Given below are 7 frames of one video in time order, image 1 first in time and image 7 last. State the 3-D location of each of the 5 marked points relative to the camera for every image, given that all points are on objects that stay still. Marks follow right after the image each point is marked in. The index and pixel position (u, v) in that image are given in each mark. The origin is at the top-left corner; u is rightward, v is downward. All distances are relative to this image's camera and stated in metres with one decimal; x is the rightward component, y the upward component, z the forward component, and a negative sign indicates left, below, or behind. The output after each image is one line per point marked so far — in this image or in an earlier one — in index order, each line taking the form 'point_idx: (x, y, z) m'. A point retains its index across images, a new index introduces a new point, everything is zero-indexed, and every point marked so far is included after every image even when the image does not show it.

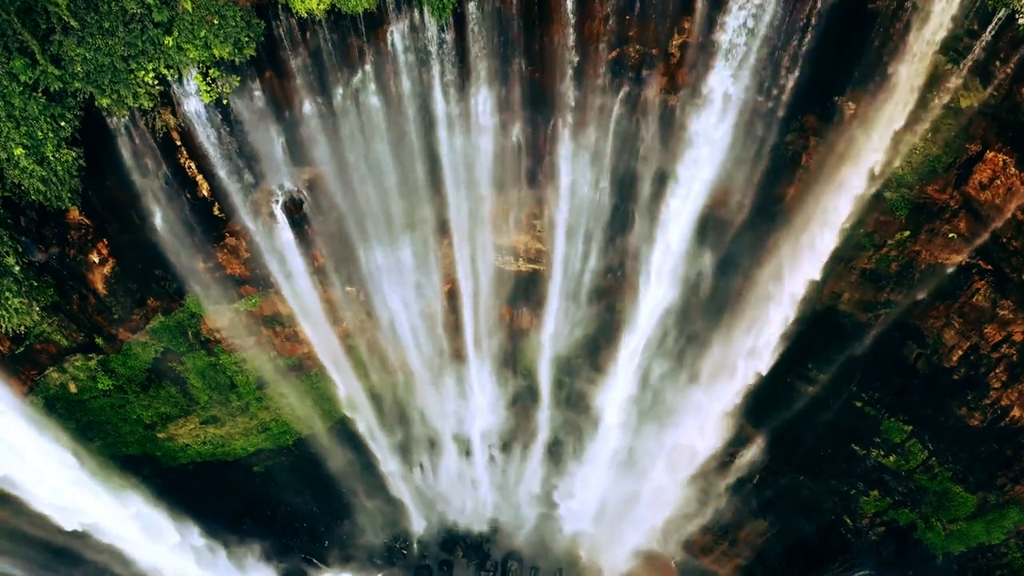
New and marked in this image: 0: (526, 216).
0: (+0.2, +1.4, +11.8) m
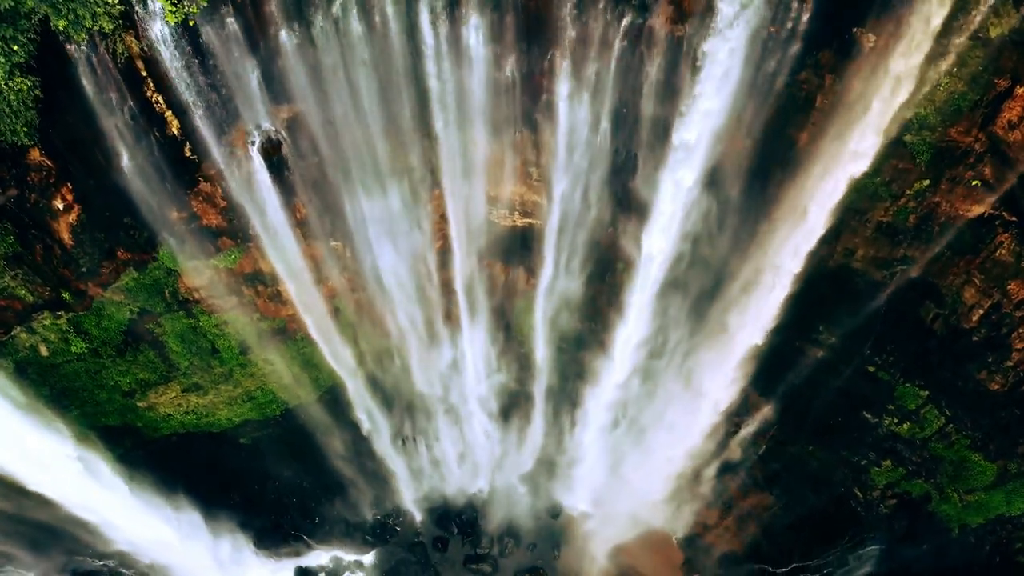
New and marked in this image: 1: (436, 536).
0: (+0.1, +2.1, +11.1) m
1: (-1.7, -5.6, +15.3) m
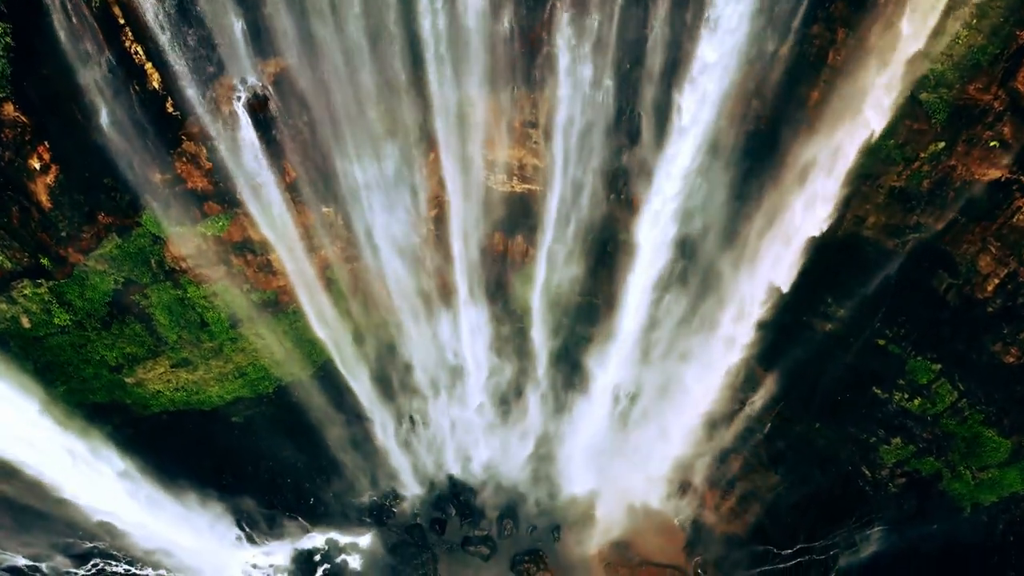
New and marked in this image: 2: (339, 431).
0: (+0.1, +2.6, +10.7) m
1: (-1.7, -5.1, +15.0) m
2: (-3.7, -3.1, +14.7) m
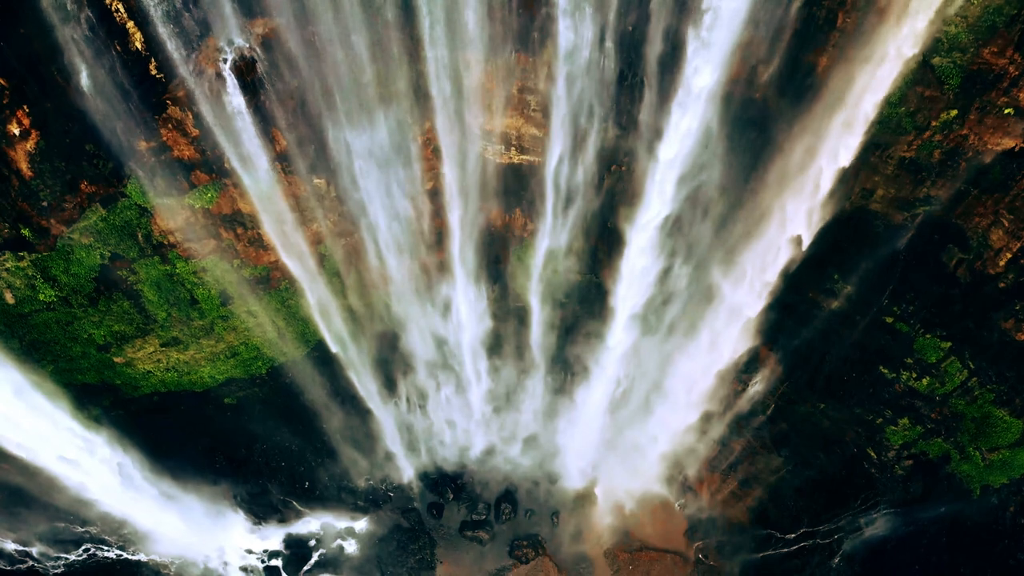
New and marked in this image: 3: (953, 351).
0: (+0.1, +3.0, +10.4) m
1: (-1.8, -4.6, +14.7) m
2: (-3.8, -2.6, +14.4) m
3: (+7.5, -1.1, +11.5) m
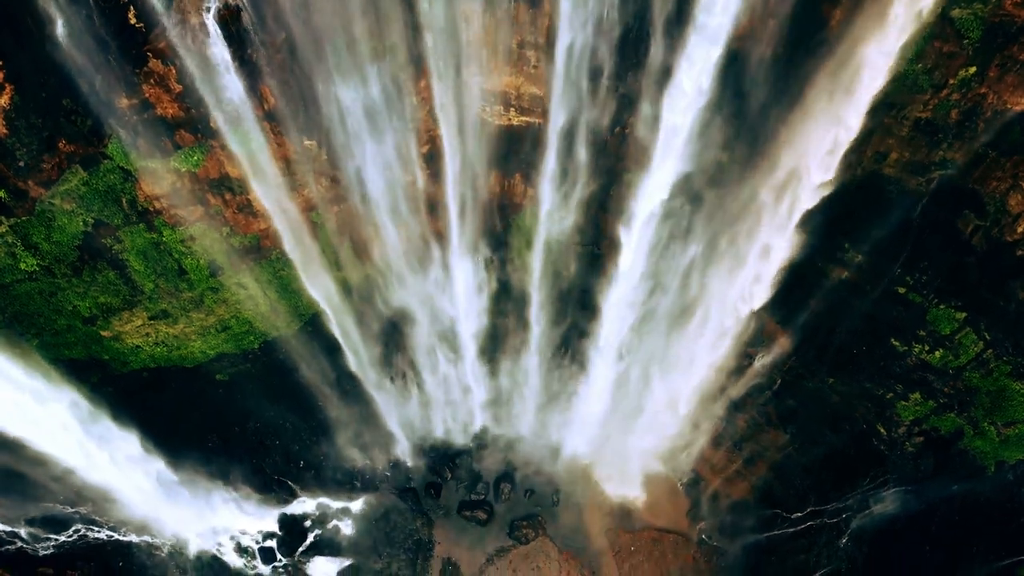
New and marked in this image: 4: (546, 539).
0: (+0.1, +3.5, +9.9) m
1: (-1.8, -4.1, +14.4) m
2: (-3.8, -2.1, +14.0) m
3: (+7.5, -0.5, +11.1) m
4: (+0.7, -5.2, +14.2) m
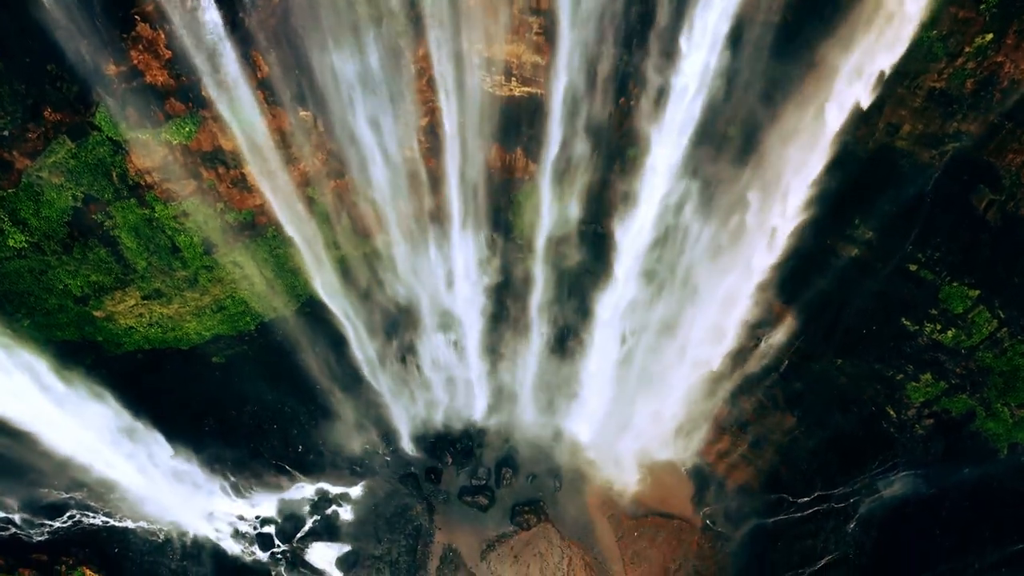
0: (+0.1, +3.8, +9.6) m
1: (-1.7, -3.7, +14.1) m
2: (-3.7, -1.7, +13.8) m
3: (+7.5, -0.2, +10.8) m
4: (+0.8, -4.8, +13.9) m
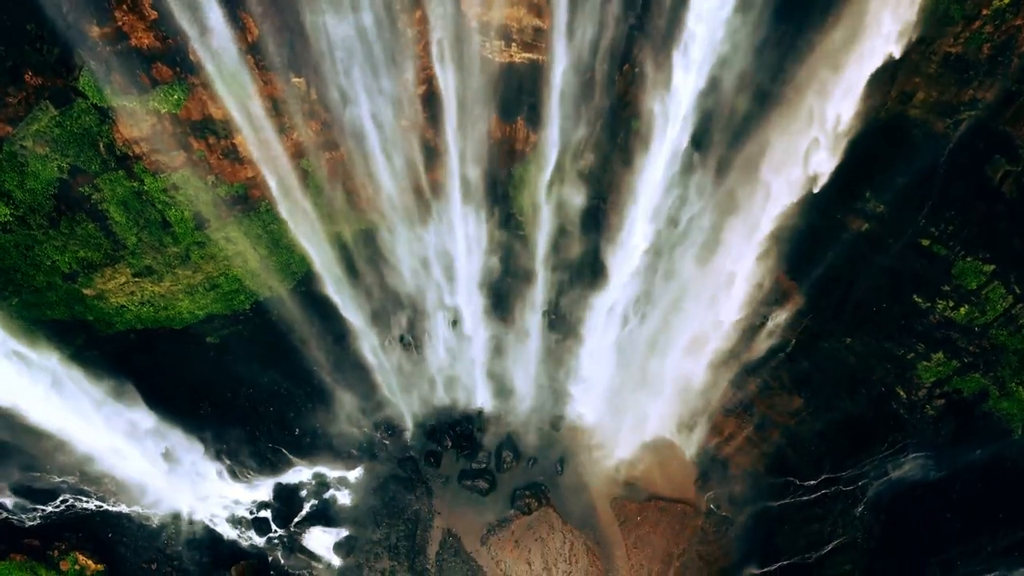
0: (+0.1, +4.2, +9.3) m
1: (-1.7, -3.3, +13.8) m
2: (-3.7, -1.3, +13.5) m
3: (+7.5, +0.2, +10.5) m
4: (+0.8, -4.4, +13.7) m
